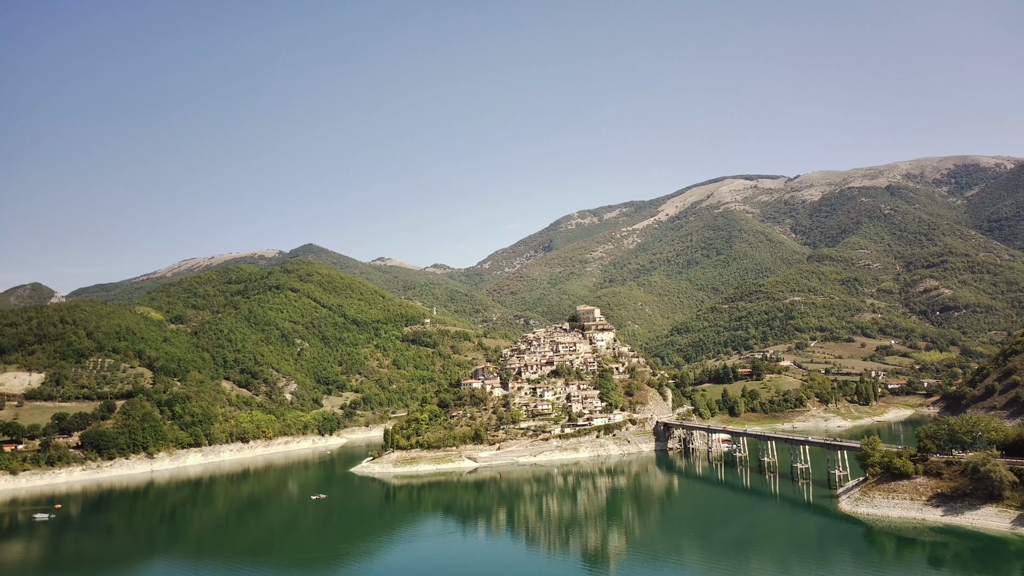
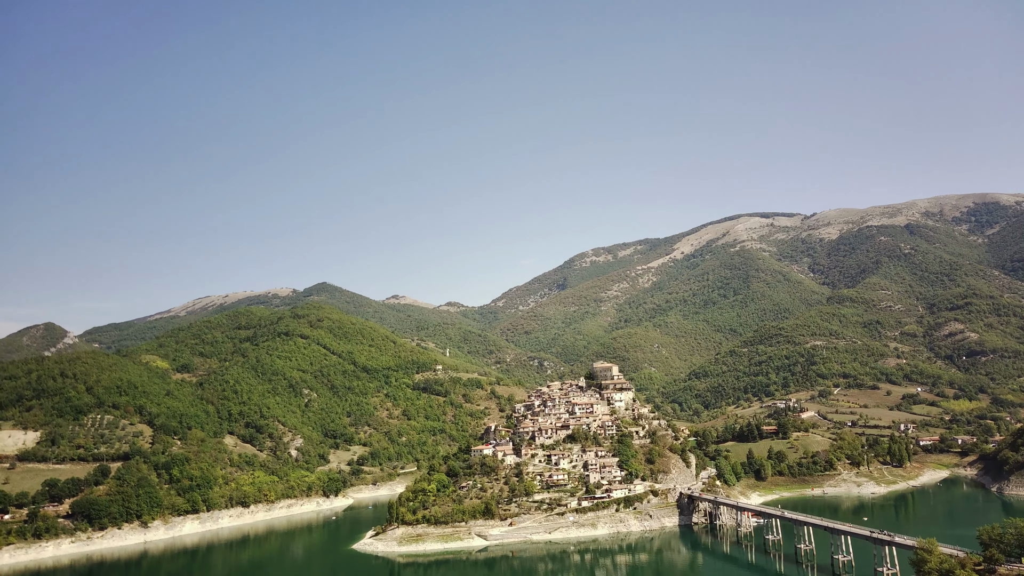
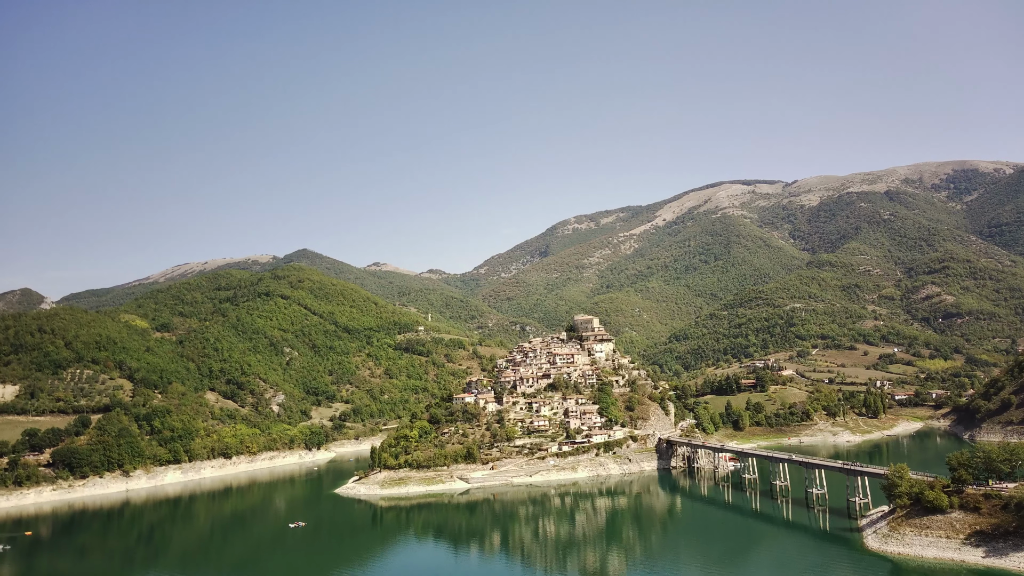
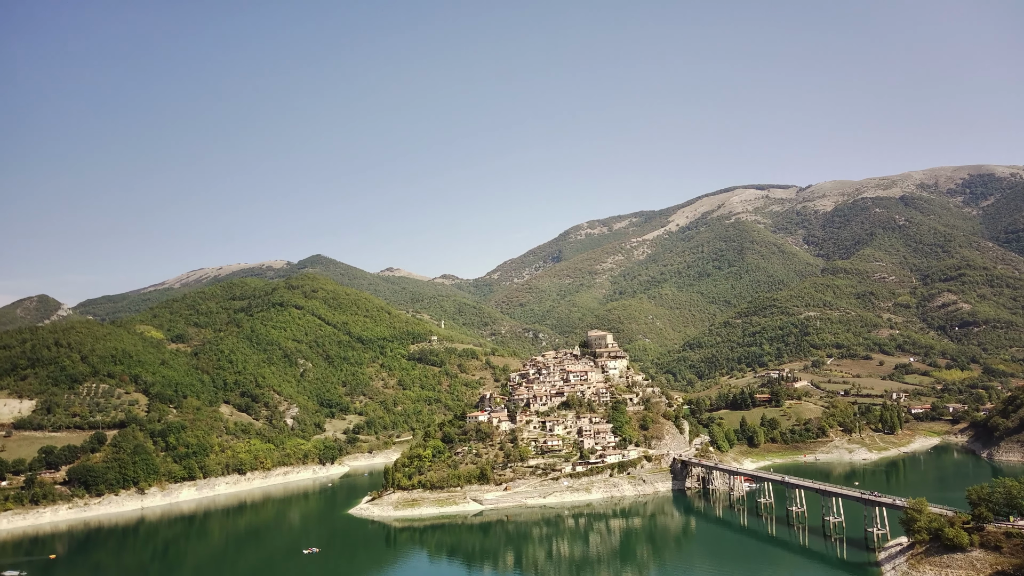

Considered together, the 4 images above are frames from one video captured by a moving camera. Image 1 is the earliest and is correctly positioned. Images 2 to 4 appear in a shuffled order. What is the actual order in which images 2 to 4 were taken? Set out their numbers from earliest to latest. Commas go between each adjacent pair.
3, 4, 2
